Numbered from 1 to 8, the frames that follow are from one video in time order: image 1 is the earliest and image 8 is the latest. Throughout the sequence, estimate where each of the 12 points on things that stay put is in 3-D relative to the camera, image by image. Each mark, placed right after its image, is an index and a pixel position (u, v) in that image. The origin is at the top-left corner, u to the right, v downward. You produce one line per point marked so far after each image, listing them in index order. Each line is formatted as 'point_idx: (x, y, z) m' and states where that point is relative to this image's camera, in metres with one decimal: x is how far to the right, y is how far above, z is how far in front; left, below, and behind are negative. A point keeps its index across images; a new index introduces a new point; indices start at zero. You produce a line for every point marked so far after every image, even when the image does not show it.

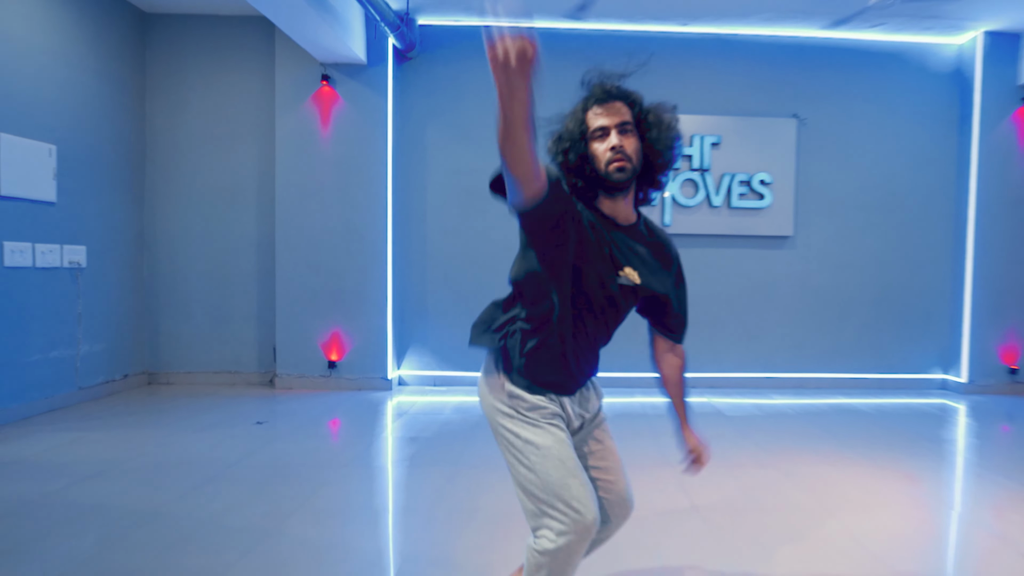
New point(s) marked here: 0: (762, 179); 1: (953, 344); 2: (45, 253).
0: (+2.0, +0.9, +3.8) m
1: (+3.7, -0.4, +4.1) m
2: (-2.9, +0.2, +2.6) m
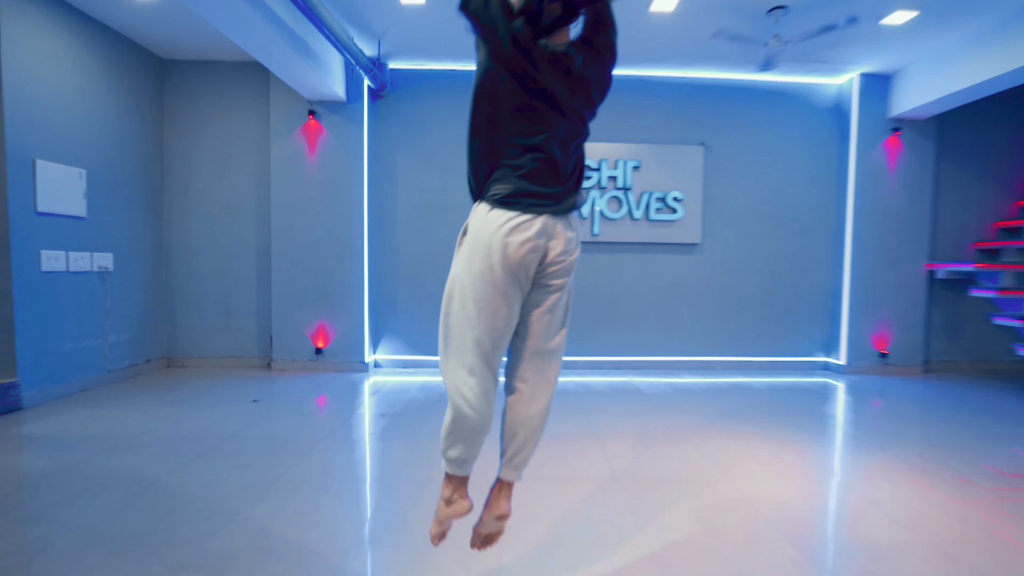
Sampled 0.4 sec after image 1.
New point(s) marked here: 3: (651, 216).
0: (+1.6, +0.9, +4.5) m
1: (+3.3, -0.4, +4.7) m
2: (-3.4, +0.2, +3.4) m
3: (+1.3, +0.7, +4.4) m
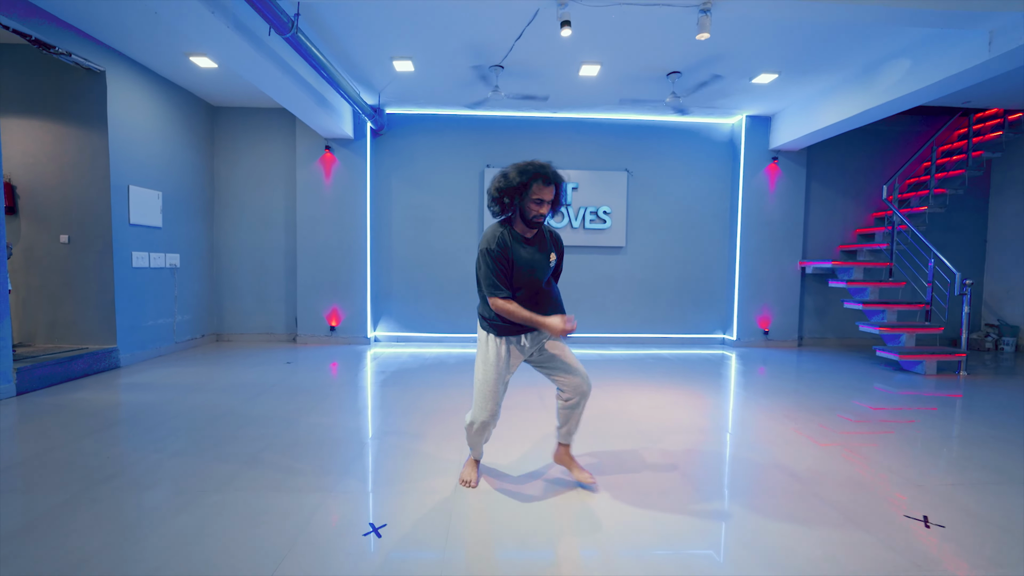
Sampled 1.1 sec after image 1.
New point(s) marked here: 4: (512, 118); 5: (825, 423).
0: (+1.2, +1.0, +5.8) m
1: (+2.9, -0.4, +6.0) m
2: (-3.8, +0.3, +4.8) m
3: (+0.9, +0.8, +5.8) m
4: (0.0, +2.2, +5.8) m
5: (+2.6, -1.1, +3.8) m
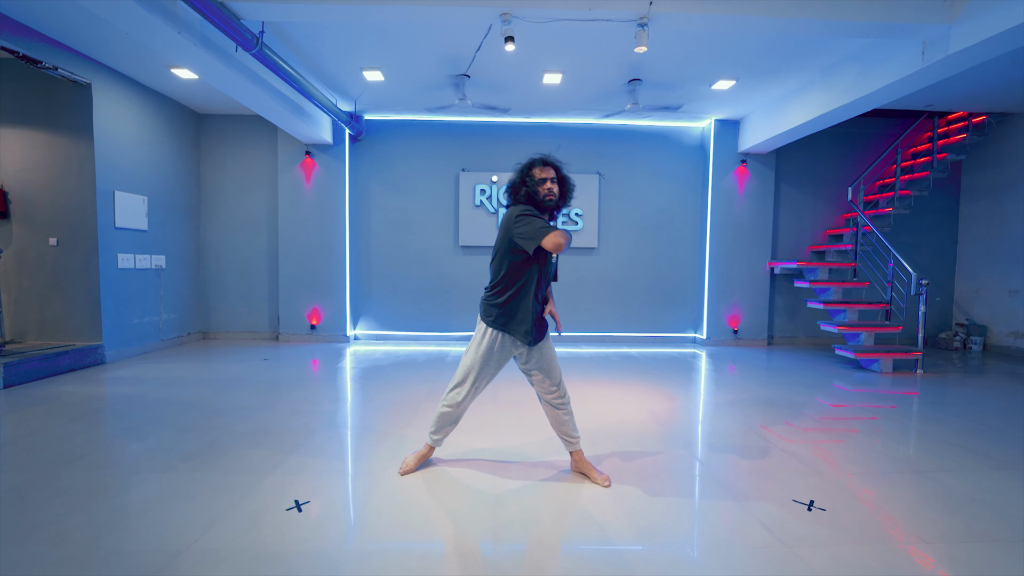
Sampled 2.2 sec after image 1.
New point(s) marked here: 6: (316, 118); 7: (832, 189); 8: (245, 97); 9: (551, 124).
0: (+0.8, +1.0, +6.0) m
1: (+2.5, -0.4, +6.2) m
2: (-4.1, +0.3, +5.0) m
3: (+0.6, +0.8, +6.0) m
4: (-0.3, +2.2, +6.0) m
5: (+2.2, -1.1, +3.9) m
6: (-2.3, +2.0, +5.4) m
7: (+4.3, +1.3, +6.1) m
8: (-2.6, +1.9, +4.5) m
9: (+0.5, +2.2, +6.0) m
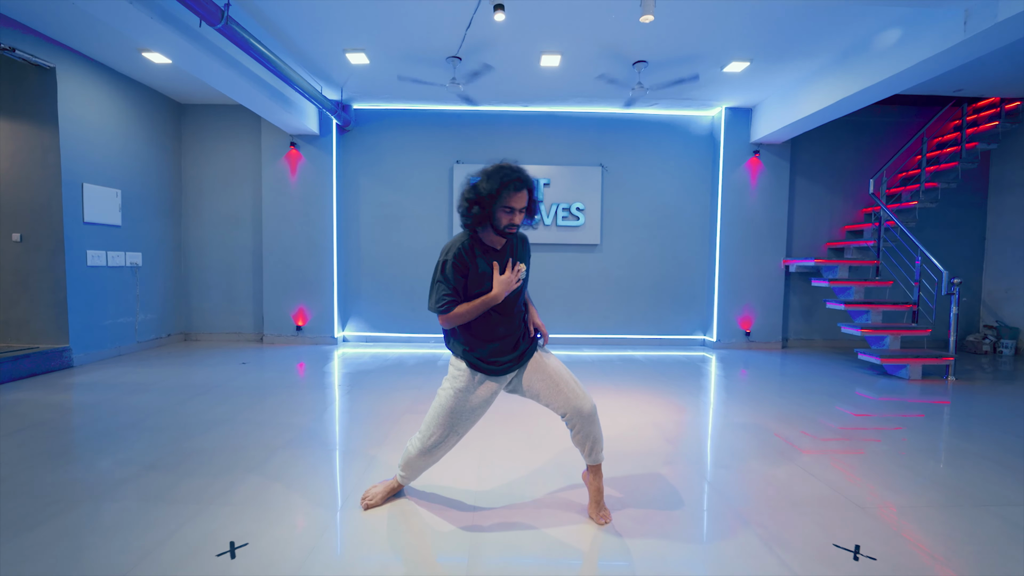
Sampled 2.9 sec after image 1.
0: (+0.8, +1.0, +5.6) m
1: (+2.5, -0.3, +5.8) m
2: (-4.1, +0.3, +4.7) m
3: (+0.6, +0.8, +5.6) m
4: (-0.4, +2.2, +5.6) m
5: (+2.2, -1.1, +3.5) m
6: (-2.4, +2.0, +5.1) m
7: (+4.3, +1.3, +5.7) m
8: (-2.7, +1.9, +4.2) m
9: (+0.5, +2.2, +5.7) m
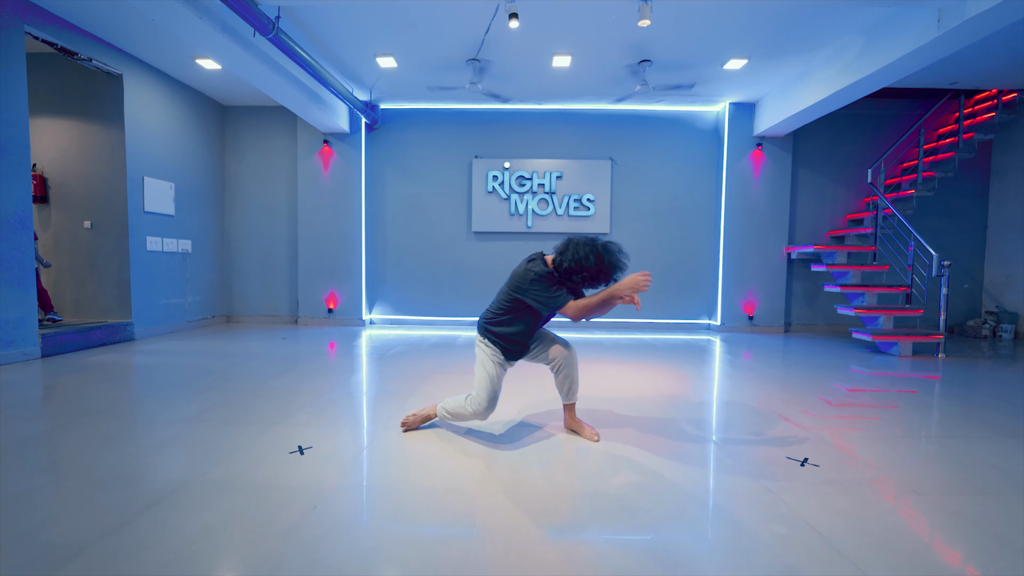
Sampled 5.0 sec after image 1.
0: (+1.0, +1.2, +6.0) m
1: (+2.7, -0.2, +6.1) m
2: (-4.0, +0.5, +5.2) m
3: (+0.8, +1.0, +6.0) m
4: (-0.2, +2.4, +6.1) m
5: (+2.3, -0.9, +3.9) m
6: (-2.2, +2.2, +5.5) m
7: (+4.5, +1.5, +6.0) m
8: (-2.5, +2.1, +4.6) m
9: (+0.7, +2.4, +6.0) m
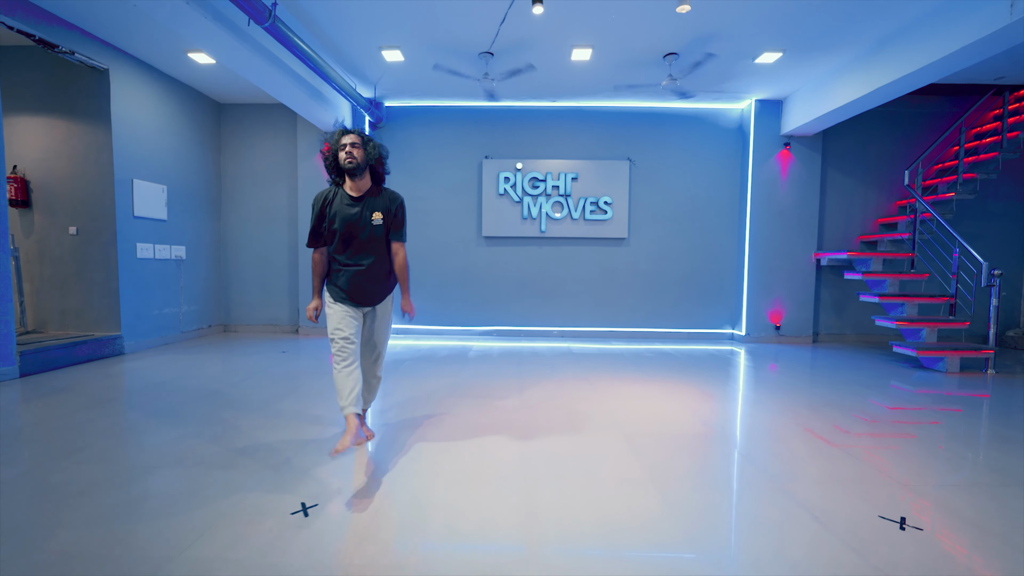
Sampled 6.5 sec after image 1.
0: (+1.2, +1.1, +5.6) m
1: (+2.9, -0.3, +5.8) m
2: (-3.8, +0.4, +4.9) m
3: (+0.9, +0.9, +5.7) m
4: (0.0, +2.3, +5.7) m
5: (+2.4, -1.0, +3.5) m
6: (-2.0, +2.1, +5.2) m
7: (+4.6, +1.4, +5.6) m
8: (-2.4, +2.0, +4.3) m
9: (+0.8, +2.3, +5.7) m
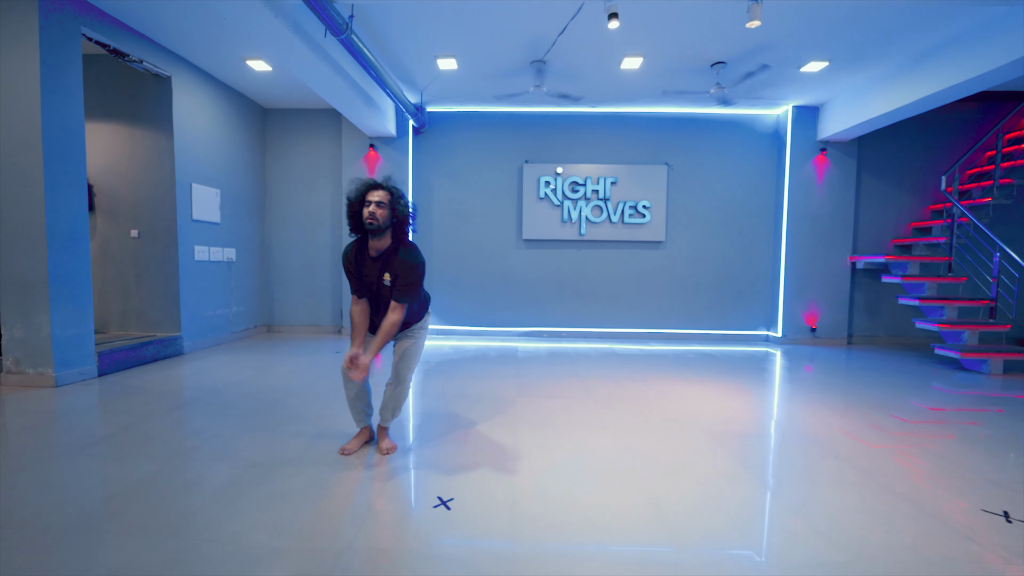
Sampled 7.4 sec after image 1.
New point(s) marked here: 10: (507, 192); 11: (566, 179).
0: (+1.7, +1.0, +5.8) m
1: (+3.4, -0.3, +5.9) m
2: (-3.3, +0.4, +5.0) m
3: (+1.4, +0.9, +5.8) m
4: (+0.5, +2.2, +5.8) m
5: (+2.9, -1.1, +3.6) m
6: (-1.5, +2.1, +5.3) m
7: (+5.2, +1.4, +5.7) m
8: (-1.9, +2.0, +4.4) m
9: (+1.3, +2.2, +5.8) m
10: (-0.1, +1.2, +5.9) m
11: (+0.7, +1.4, +5.8) m
